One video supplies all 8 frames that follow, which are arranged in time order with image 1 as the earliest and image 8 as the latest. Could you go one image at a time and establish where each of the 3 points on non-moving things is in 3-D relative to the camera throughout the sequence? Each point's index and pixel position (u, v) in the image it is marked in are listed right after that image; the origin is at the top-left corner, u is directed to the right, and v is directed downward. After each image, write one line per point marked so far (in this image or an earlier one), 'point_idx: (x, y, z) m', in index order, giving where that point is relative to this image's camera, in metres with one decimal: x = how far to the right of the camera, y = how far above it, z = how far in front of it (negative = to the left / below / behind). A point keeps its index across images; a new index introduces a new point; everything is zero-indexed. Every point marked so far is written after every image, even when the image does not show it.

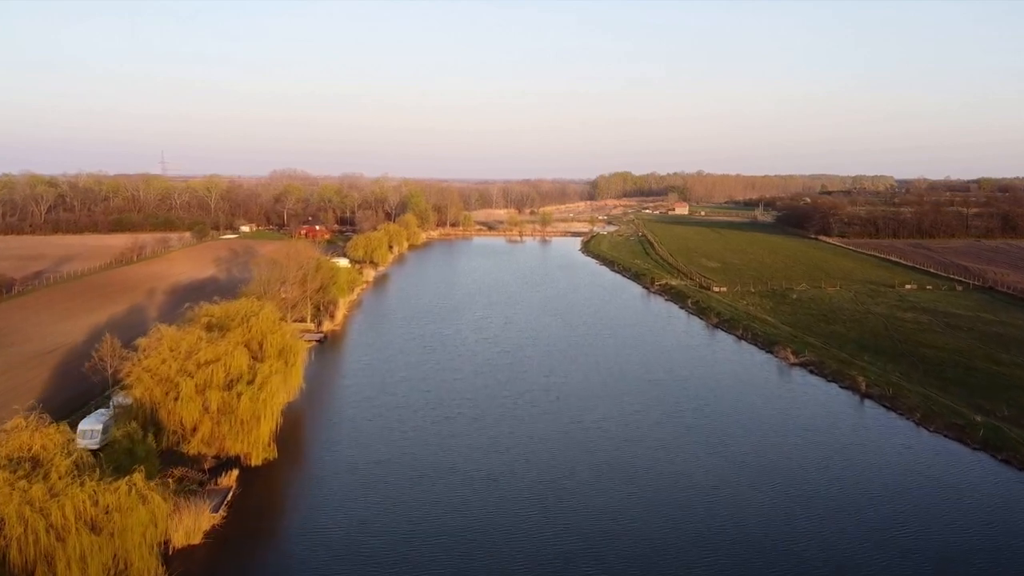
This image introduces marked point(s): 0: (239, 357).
0: (-4.4, -1.2, +11.8) m
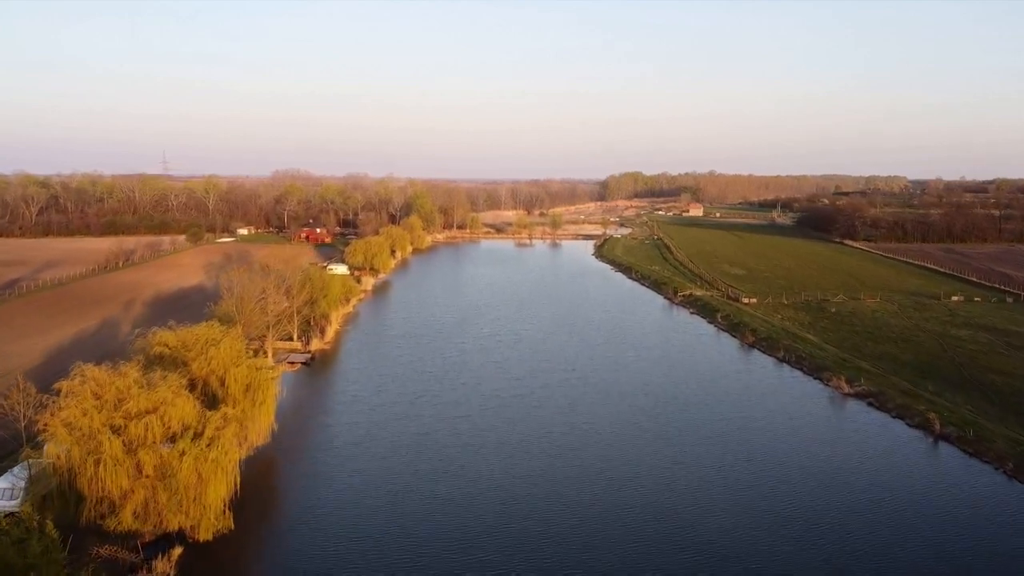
0: (-4.3, -1.5, +9.5) m
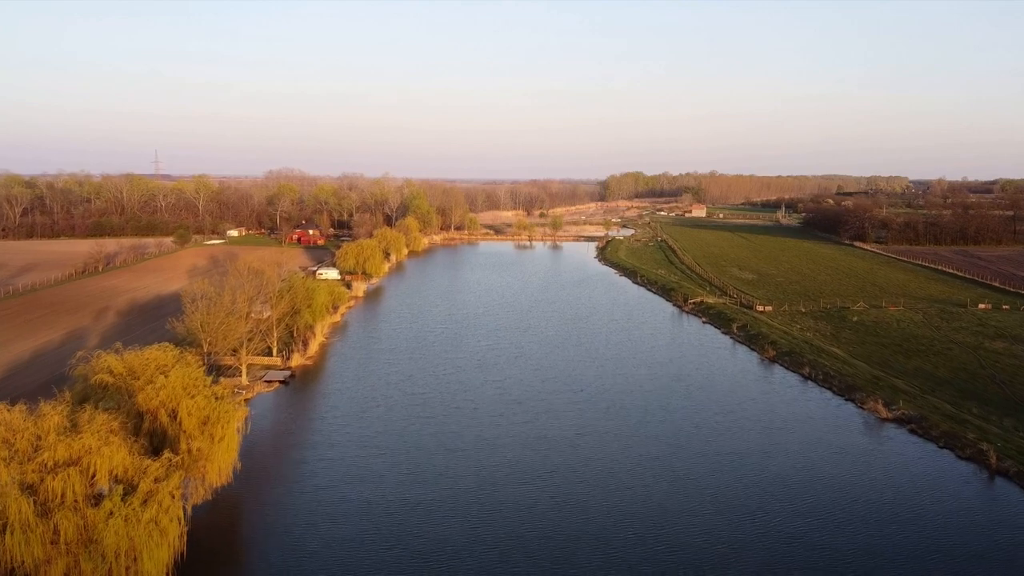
0: (-4.3, -1.8, +7.9) m
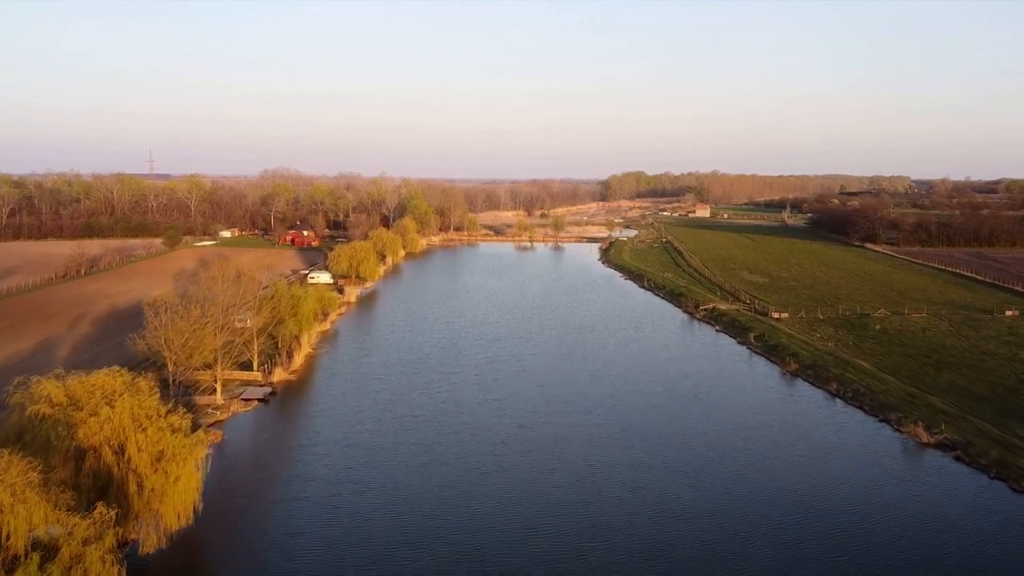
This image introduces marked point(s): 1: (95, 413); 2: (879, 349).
0: (-4.2, -2.0, +6.5) m
1: (-4.9, -1.5, +8.7) m
2: (+9.9, -1.6, +19.6) m
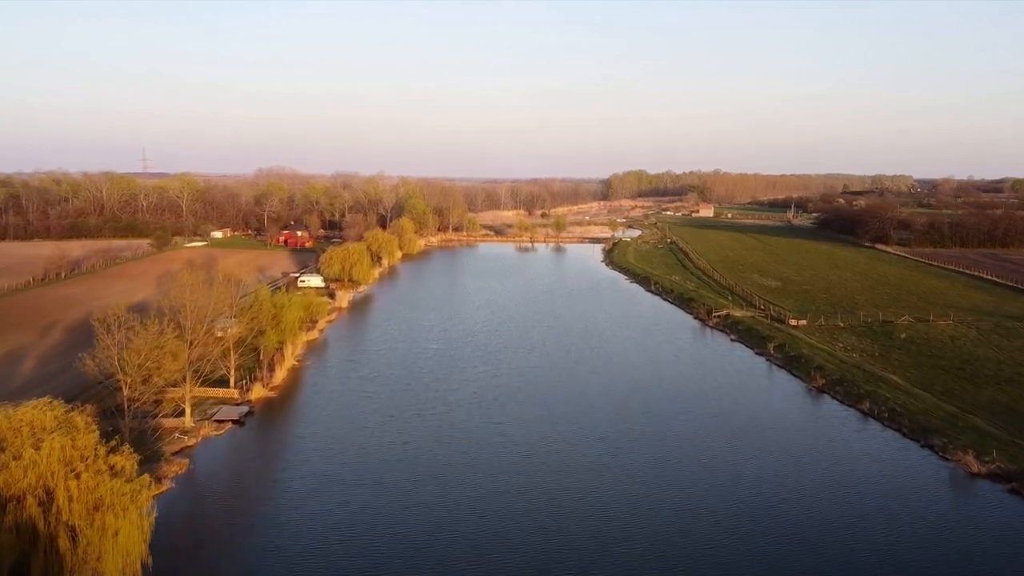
0: (-4.2, -2.2, +5.1) m
1: (-4.9, -1.7, +7.3) m
2: (+9.9, -1.8, +18.2) m
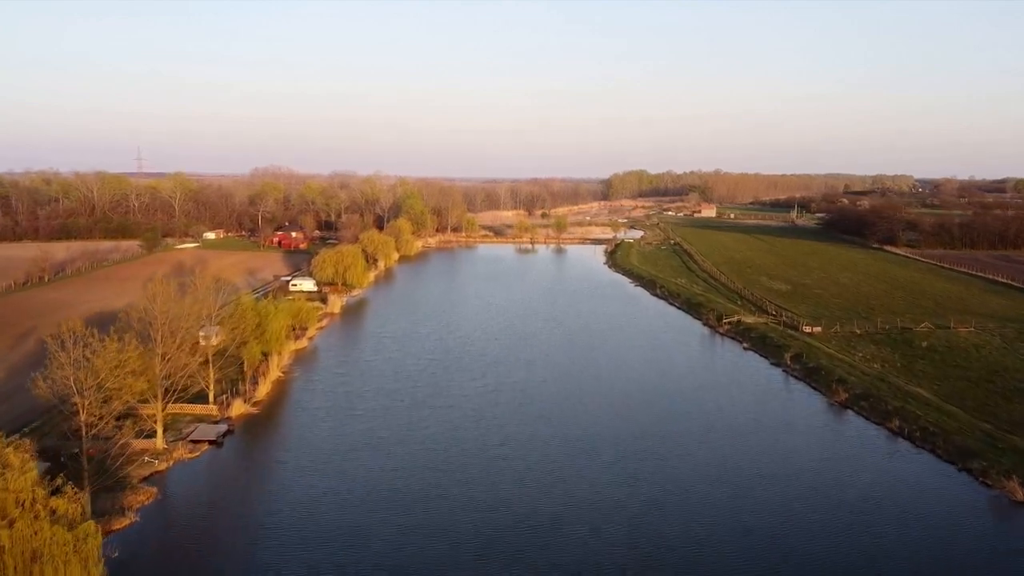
0: (-4.2, -2.3, +4.1) m
1: (-4.9, -1.8, +6.2) m
2: (+9.9, -1.9, +17.2) m
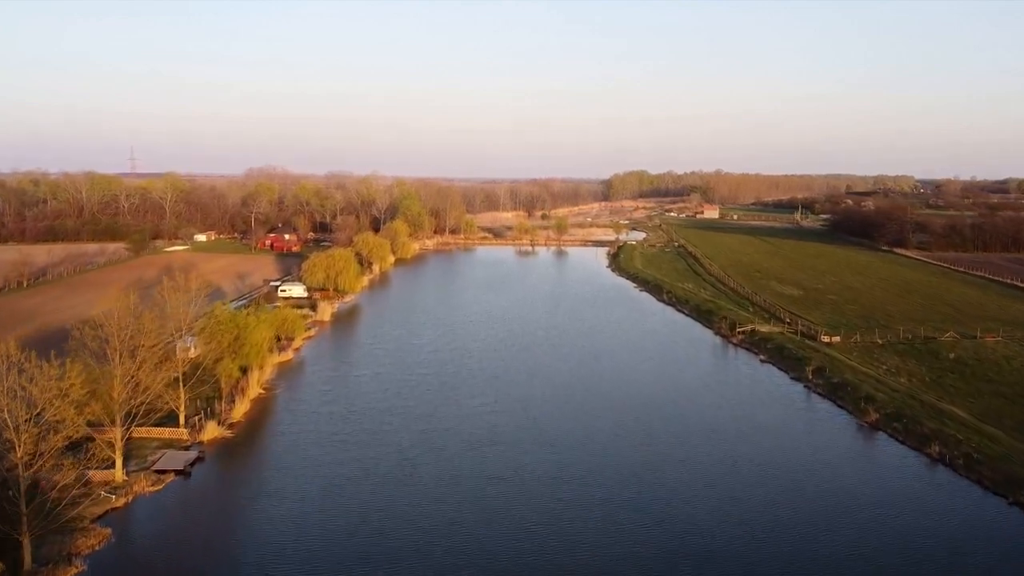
0: (-4.2, -2.5, +2.8) m
1: (-4.9, -2.0, +5.0) m
2: (+9.9, -2.1, +15.9) m
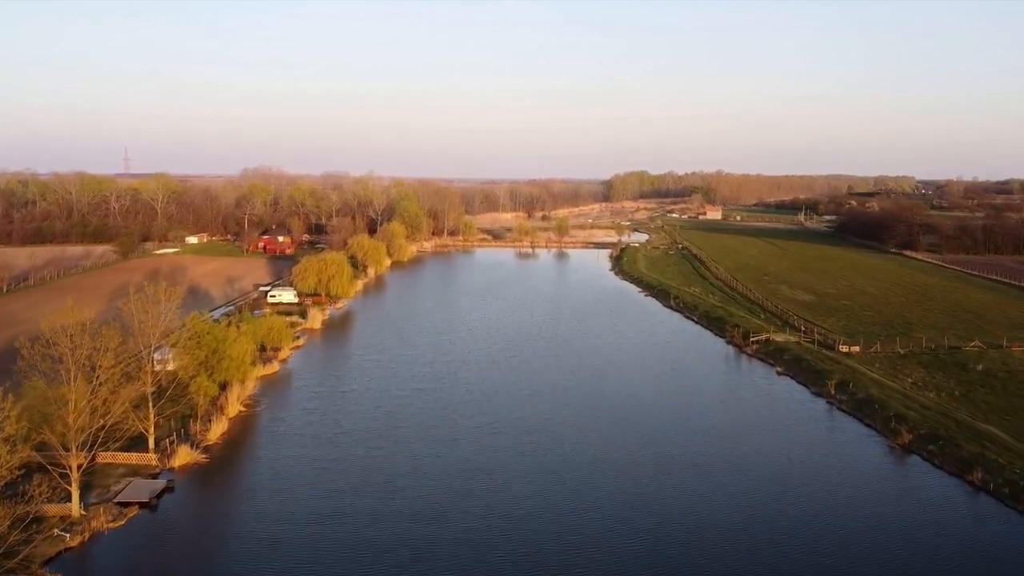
0: (-4.2, -2.7, +1.7) m
1: (-4.9, -2.2, +3.9) m
2: (+9.9, -2.3, +14.9) m
